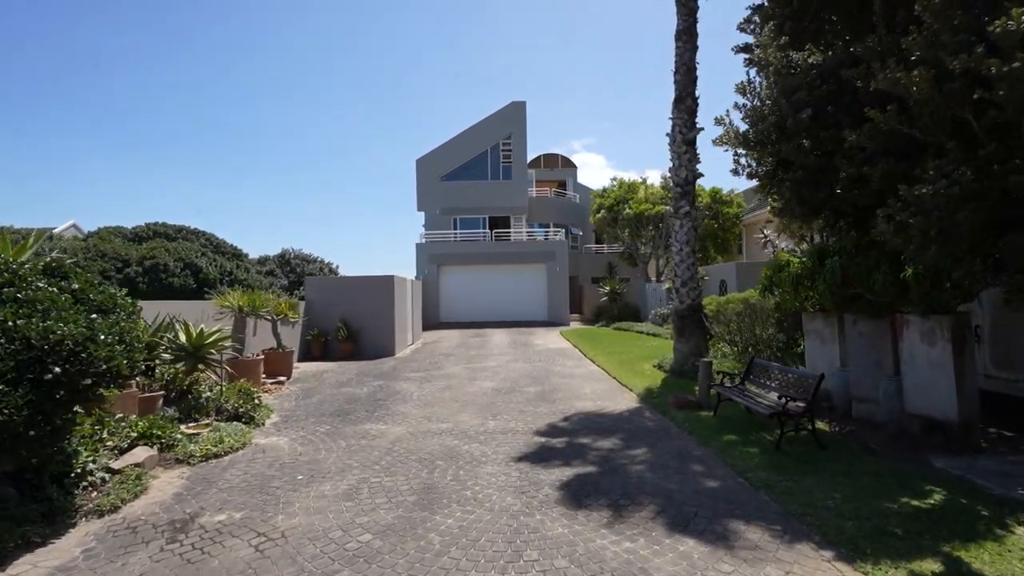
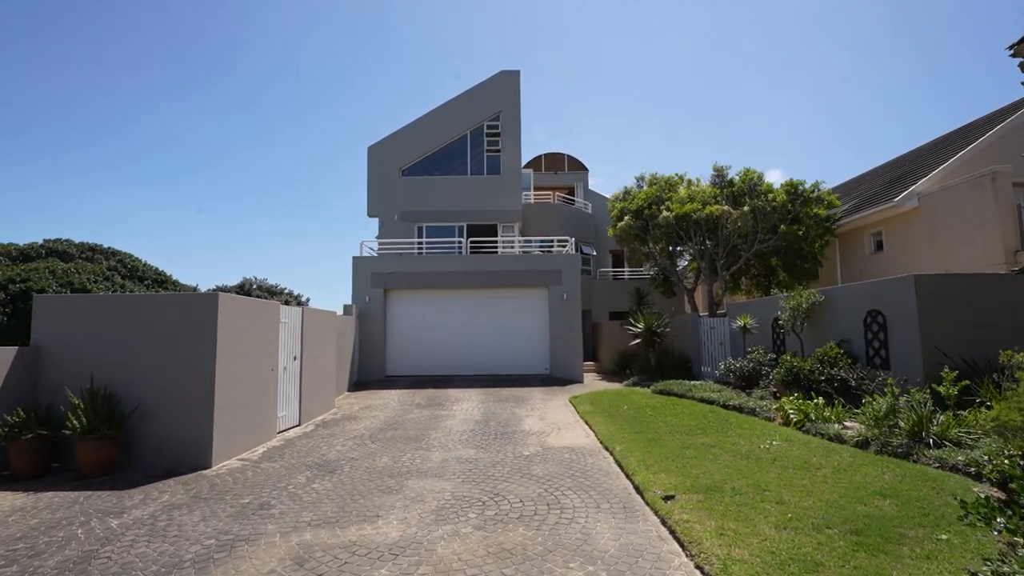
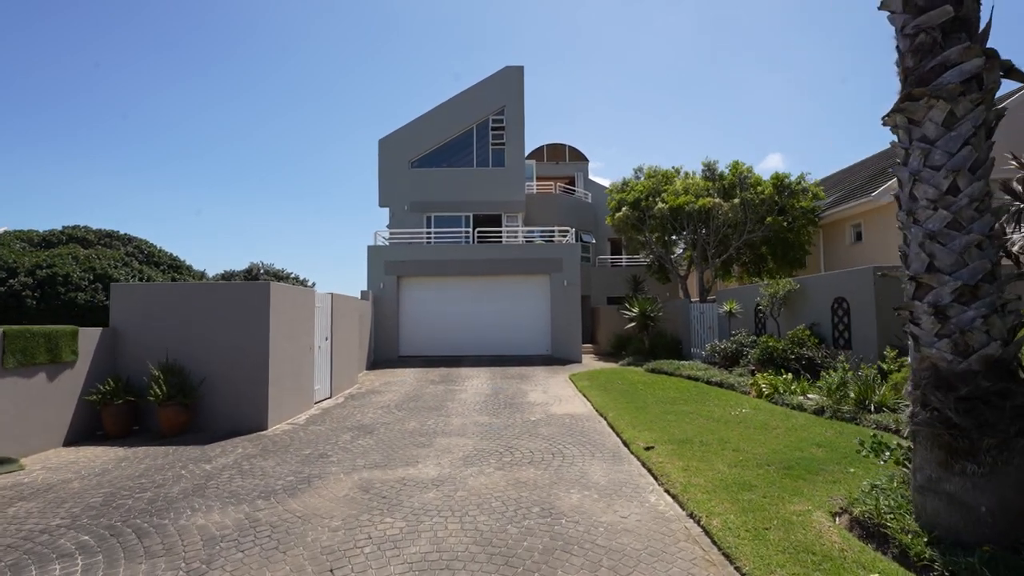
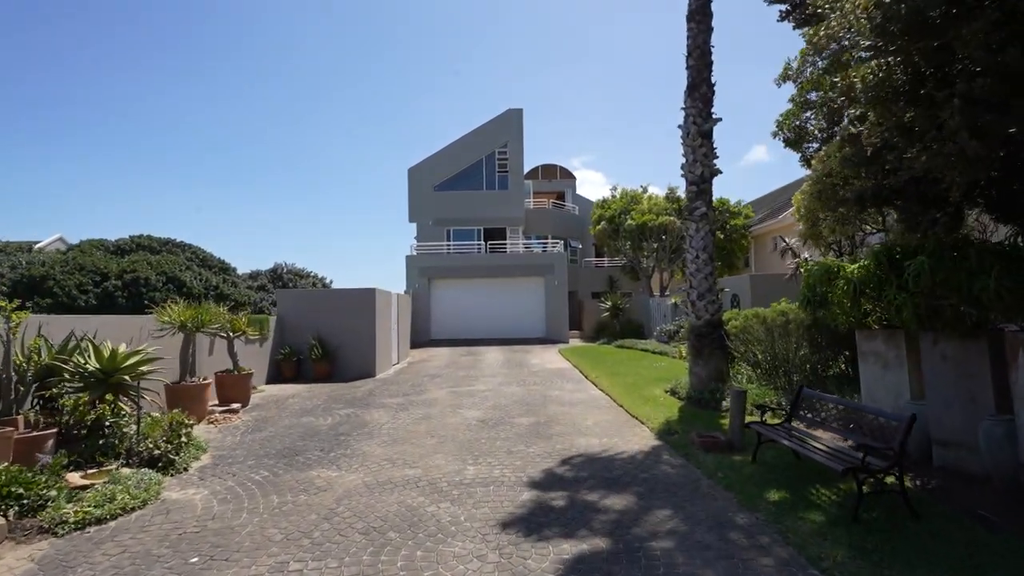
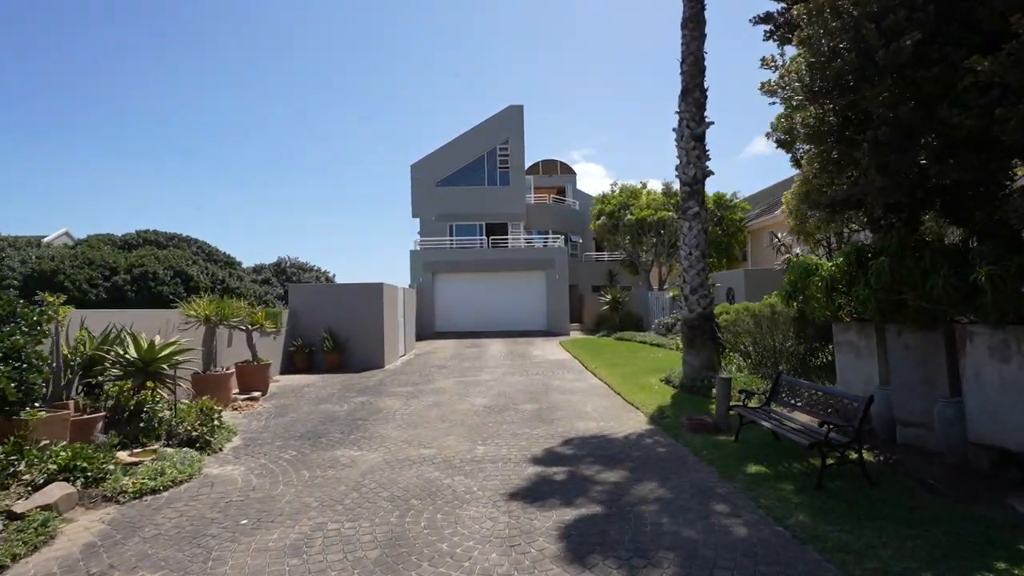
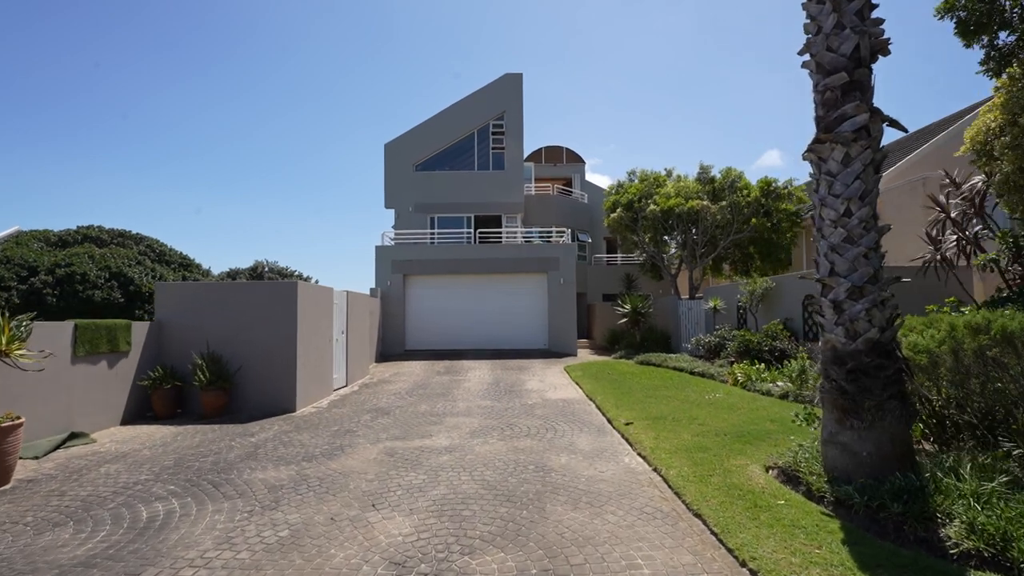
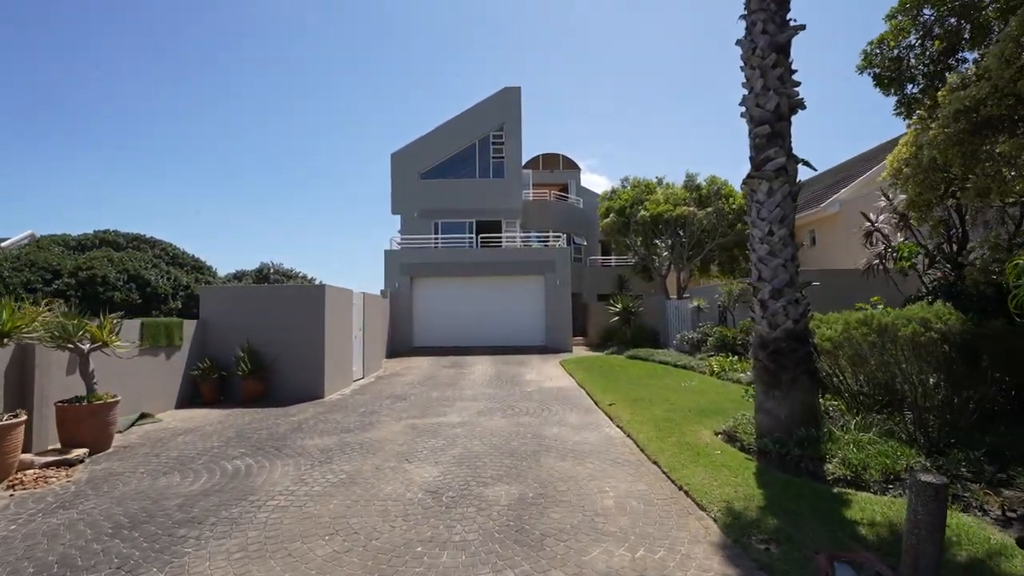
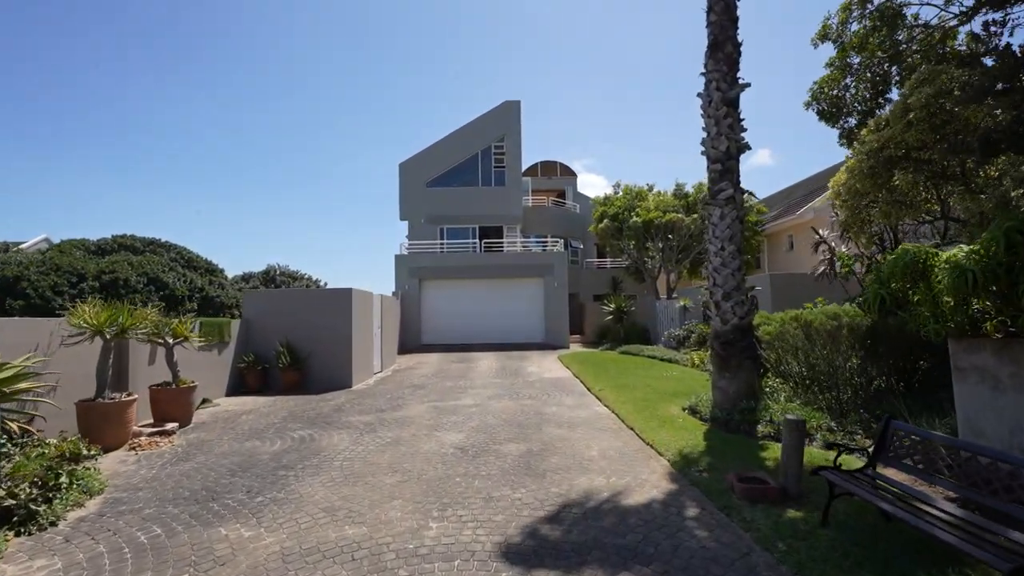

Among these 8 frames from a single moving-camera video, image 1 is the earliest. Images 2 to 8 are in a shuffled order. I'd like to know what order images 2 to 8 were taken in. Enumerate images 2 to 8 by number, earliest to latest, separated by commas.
5, 4, 8, 7, 6, 3, 2
